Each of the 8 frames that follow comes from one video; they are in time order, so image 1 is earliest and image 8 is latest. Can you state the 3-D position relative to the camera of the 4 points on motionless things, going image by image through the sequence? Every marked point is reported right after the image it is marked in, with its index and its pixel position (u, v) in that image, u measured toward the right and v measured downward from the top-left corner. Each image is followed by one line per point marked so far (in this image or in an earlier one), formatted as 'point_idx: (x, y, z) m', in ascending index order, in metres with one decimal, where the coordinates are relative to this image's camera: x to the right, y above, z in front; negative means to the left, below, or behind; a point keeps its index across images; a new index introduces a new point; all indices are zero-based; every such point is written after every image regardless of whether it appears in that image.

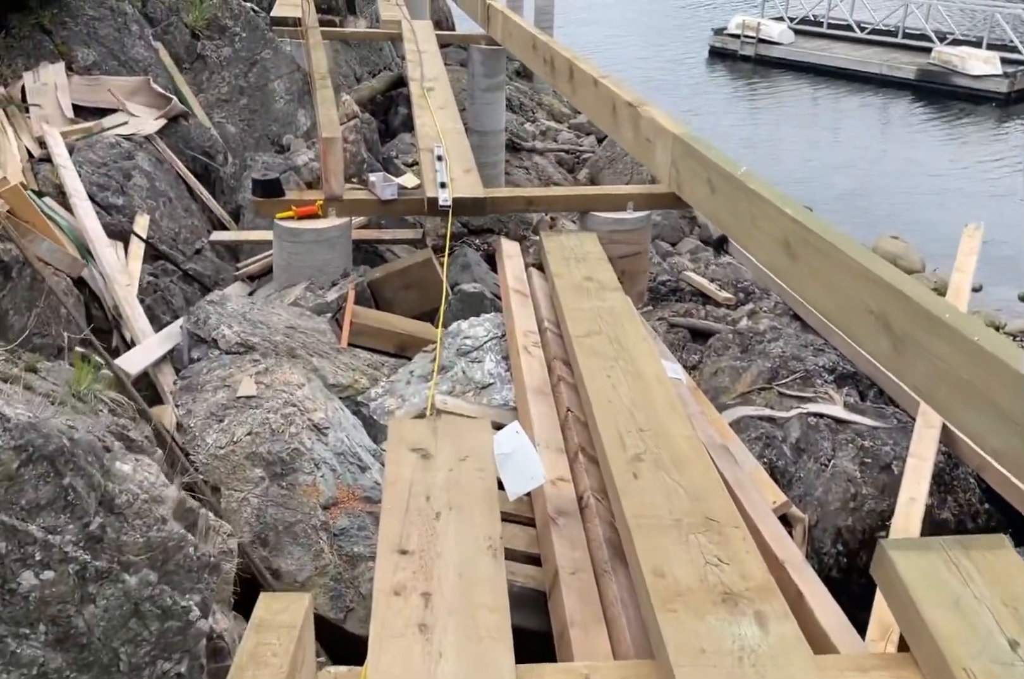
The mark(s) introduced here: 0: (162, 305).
0: (-2.1, +0.2, +6.4) m
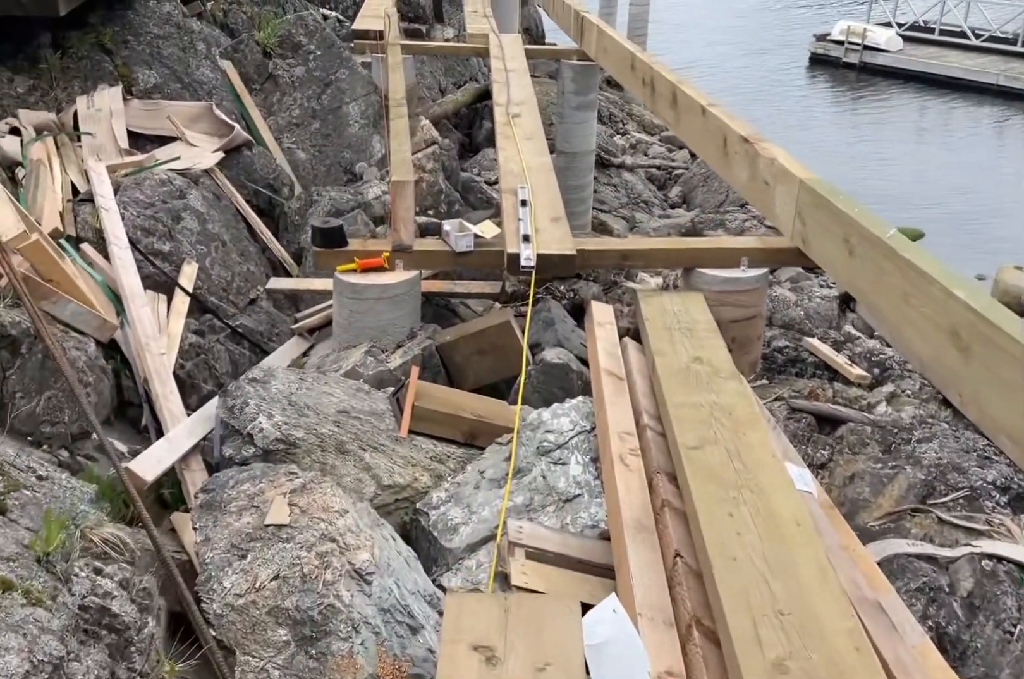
0: (-1.6, -0.2, +5.6) m
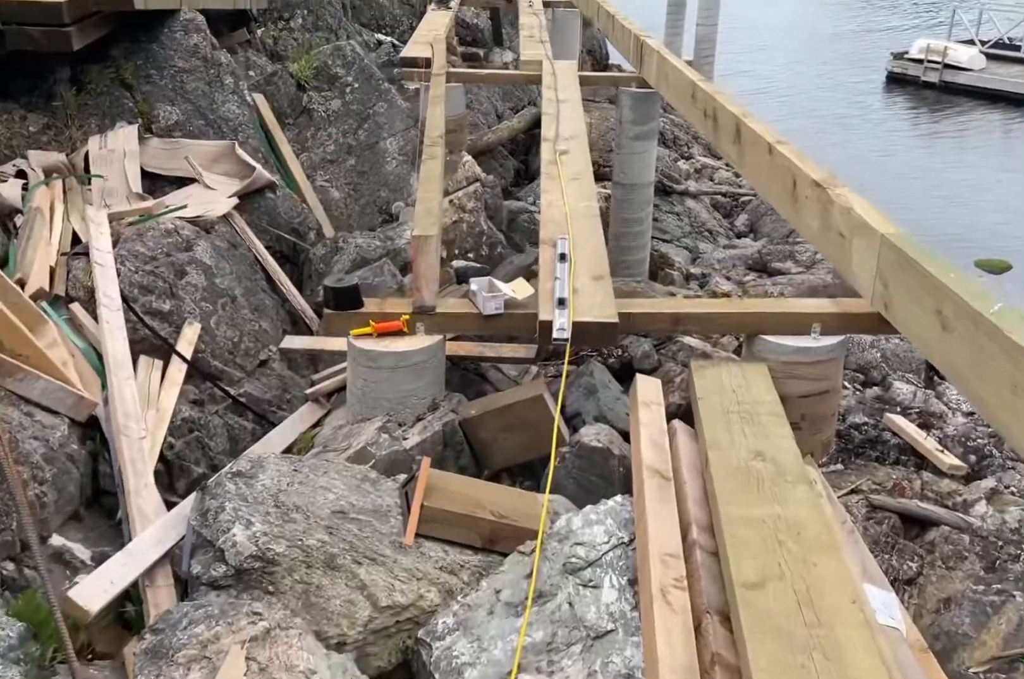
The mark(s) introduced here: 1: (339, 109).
0: (-1.4, -0.5, +5.0) m
1: (-1.4, +1.9, +9.0) m
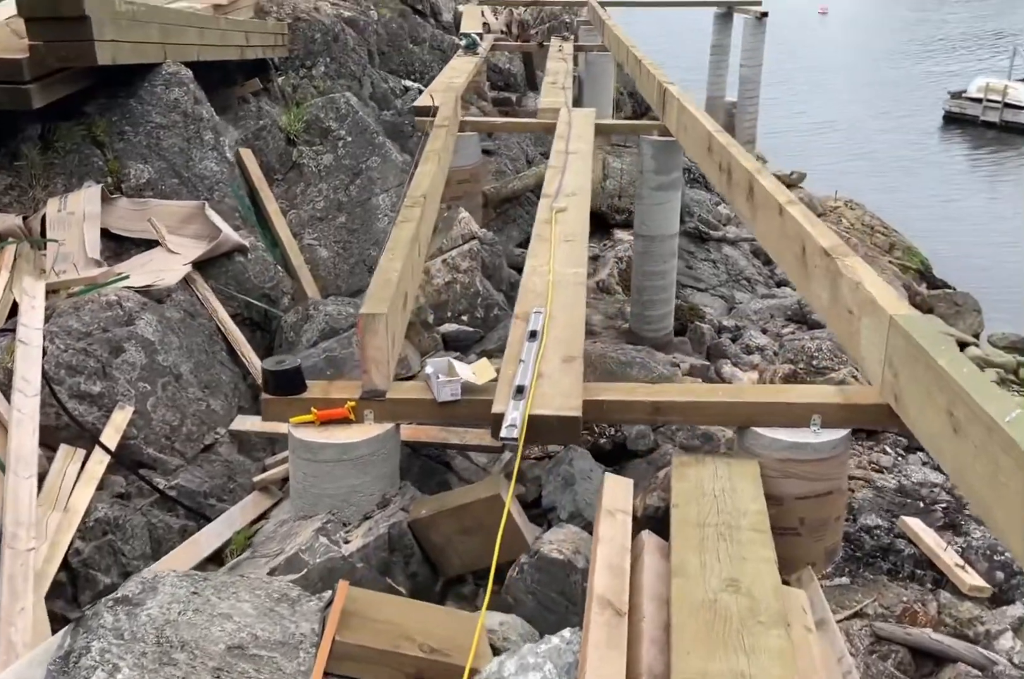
0: (-1.6, -0.9, +4.5) m
1: (-1.4, +1.4, +8.5) m
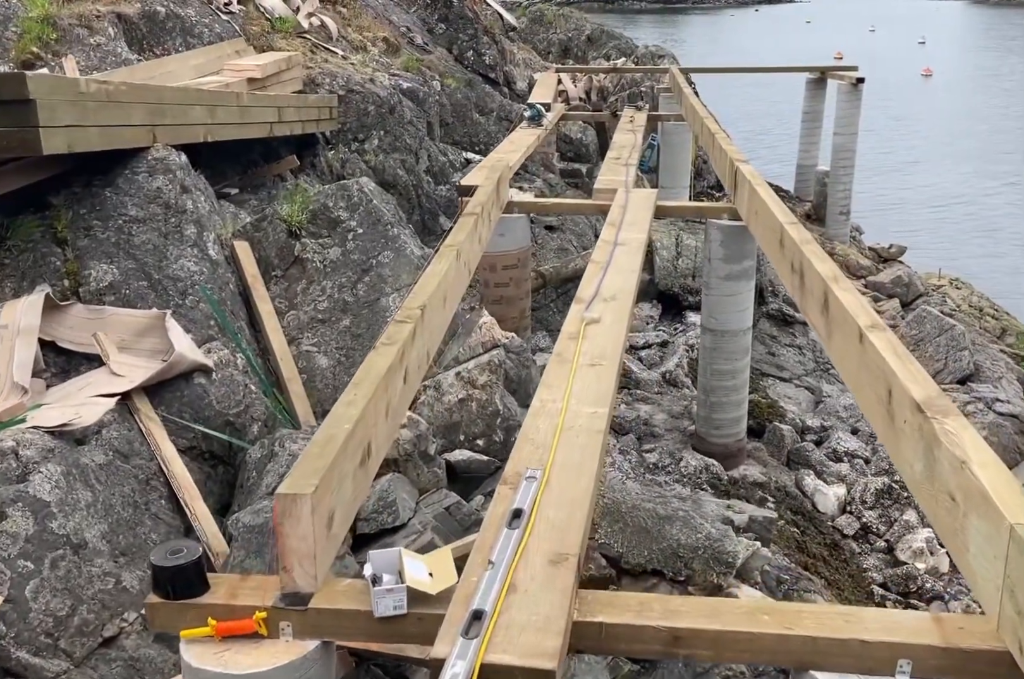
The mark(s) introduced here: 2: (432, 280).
0: (-1.8, -1.5, +3.3) m
1: (-1.2, +0.5, +7.4) m
2: (-0.5, +0.3, +6.2) m
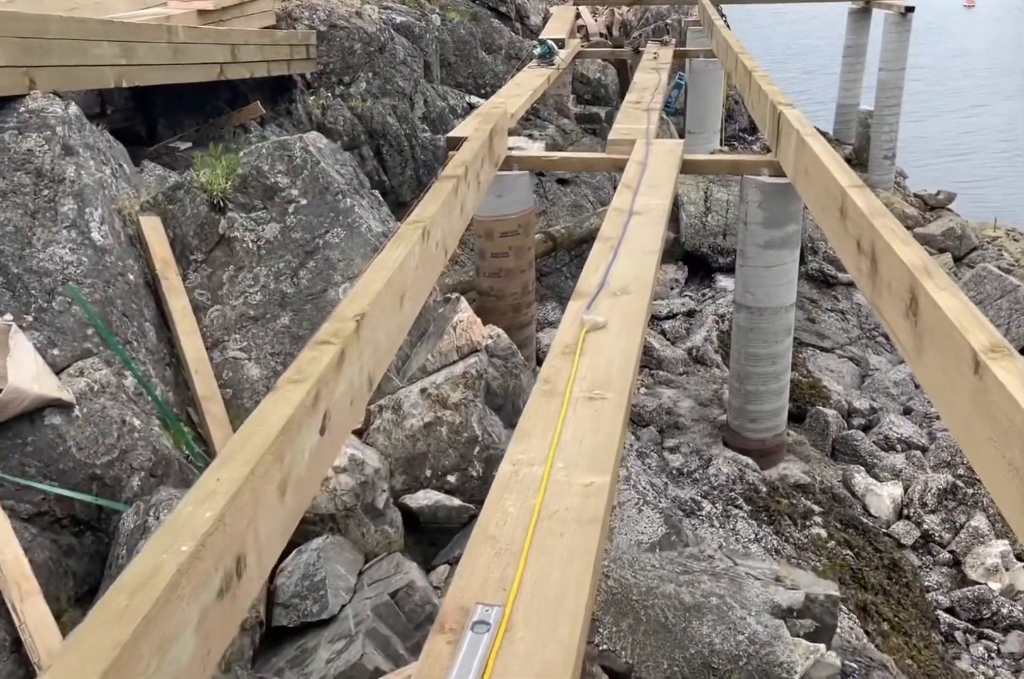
0: (-1.9, -1.7, +1.9) m
1: (-1.3, +0.5, +5.9) m
2: (-0.6, +0.3, +4.6) m
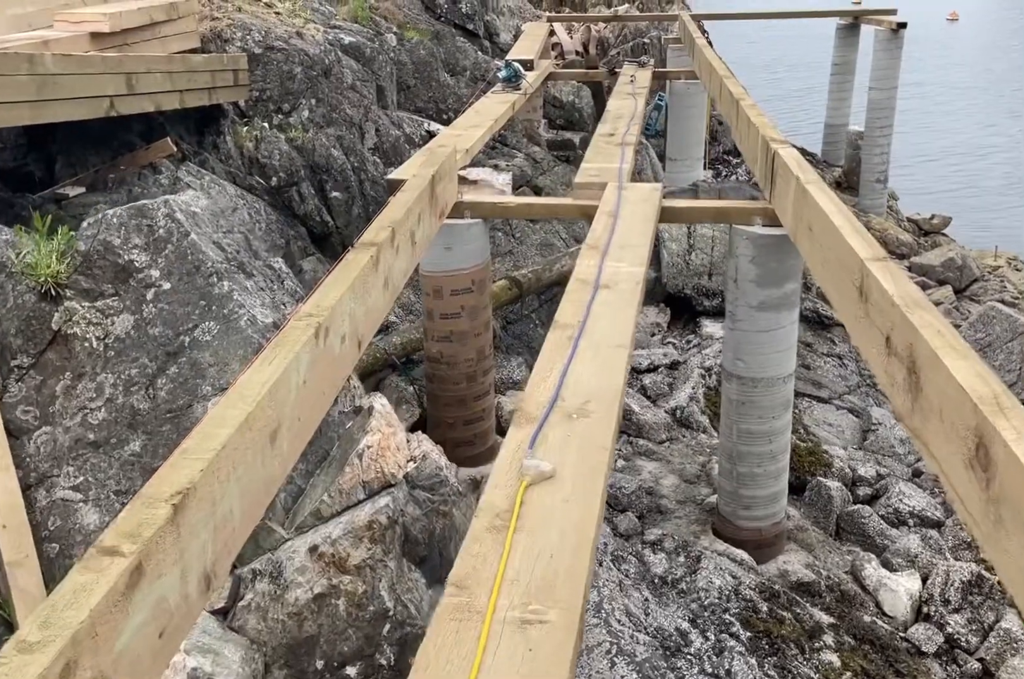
0: (-2.2, -2.1, +0.5) m
1: (-1.5, 0.0, +4.5) m
2: (-0.8, -0.2, +3.3) m
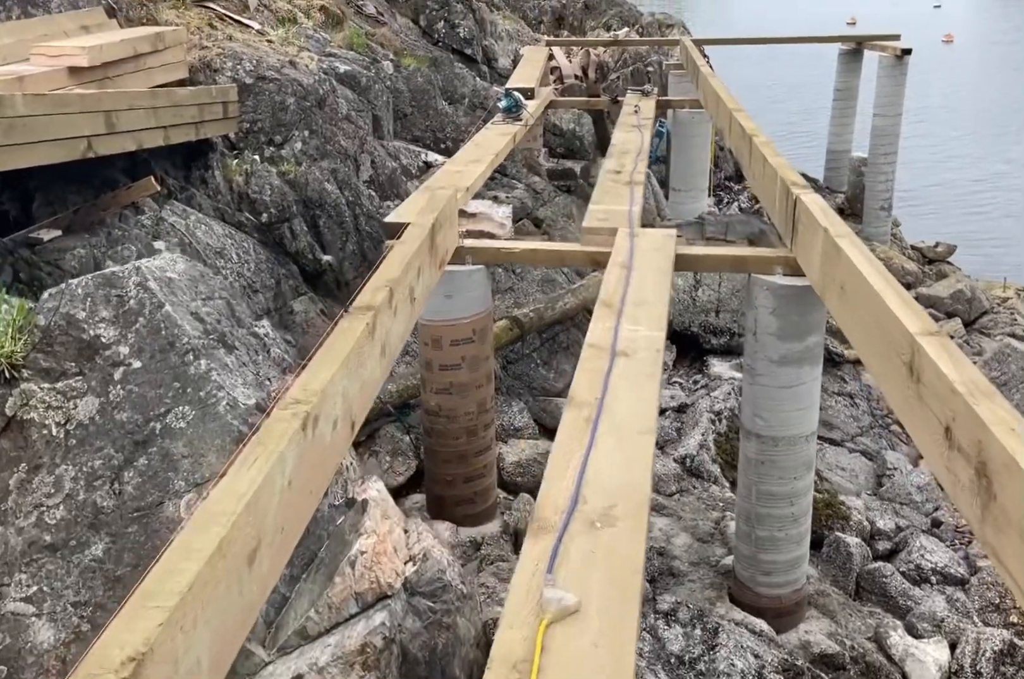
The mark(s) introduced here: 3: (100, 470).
0: (-2.1, -2.4, 0.0) m
1: (-1.5, -0.3, +4.0) m
2: (-0.8, -0.5, +2.8) m
3: (-1.4, -0.5, +3.9) m
